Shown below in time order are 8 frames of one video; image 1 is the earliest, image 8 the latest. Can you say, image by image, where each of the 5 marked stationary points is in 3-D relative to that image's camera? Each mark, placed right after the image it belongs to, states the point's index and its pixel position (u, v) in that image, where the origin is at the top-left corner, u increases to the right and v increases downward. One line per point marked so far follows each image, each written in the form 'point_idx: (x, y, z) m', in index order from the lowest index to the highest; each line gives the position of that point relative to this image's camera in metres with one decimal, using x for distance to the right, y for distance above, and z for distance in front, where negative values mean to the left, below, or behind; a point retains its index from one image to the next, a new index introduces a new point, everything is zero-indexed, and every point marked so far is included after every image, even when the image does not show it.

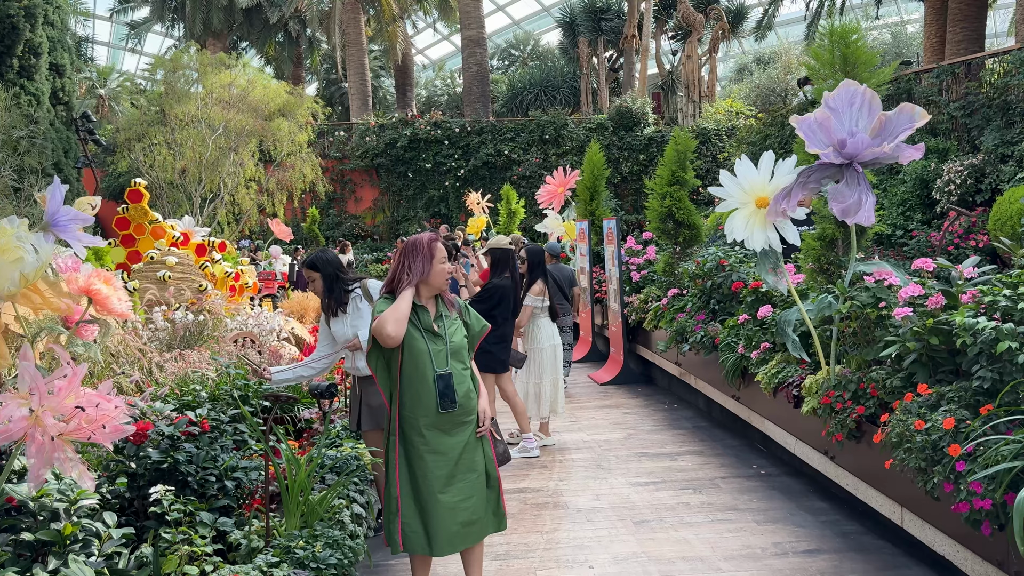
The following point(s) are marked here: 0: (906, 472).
0: (+1.5, -0.7, +3.1) m
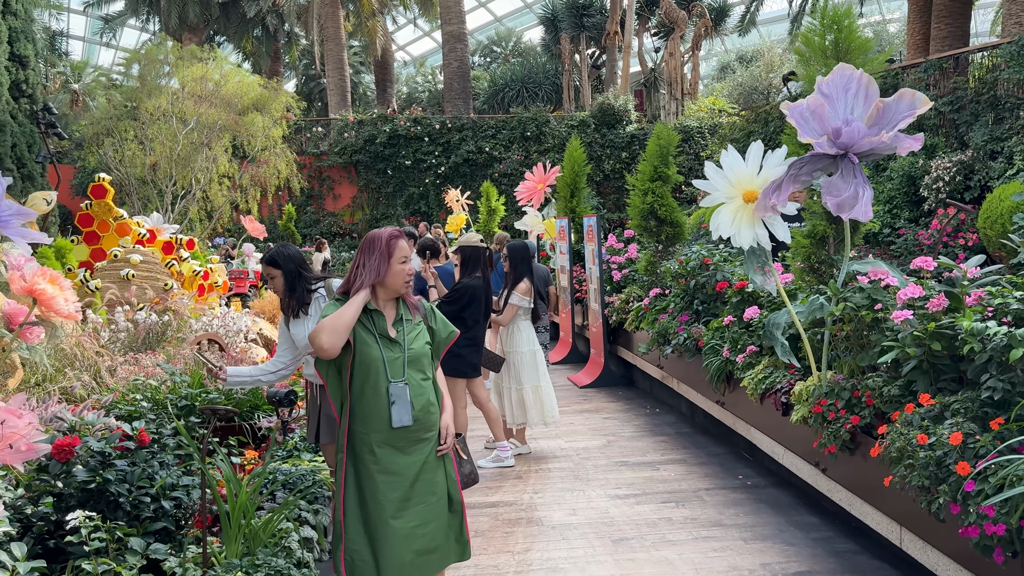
0: (+1.4, -0.7, +2.9) m
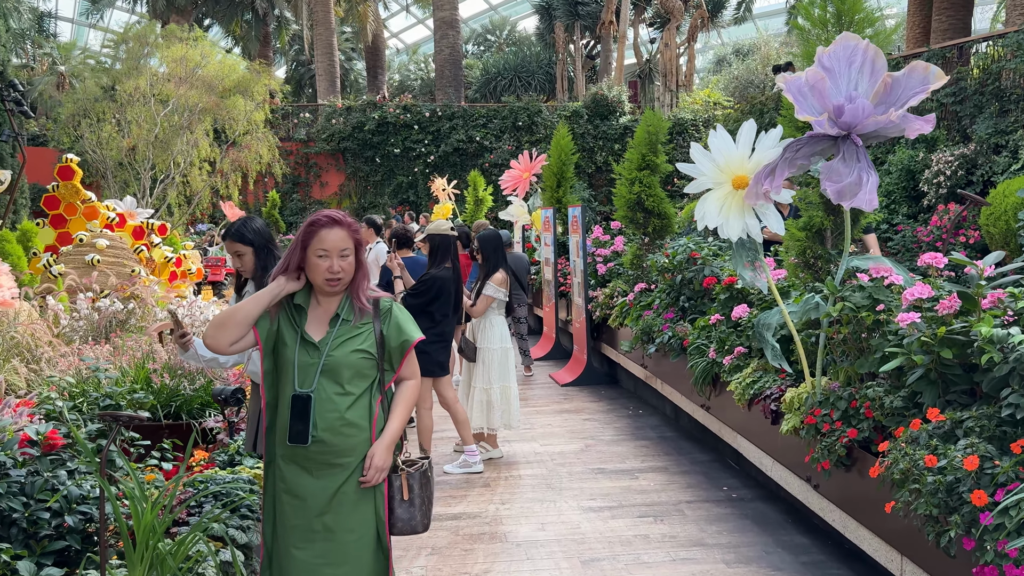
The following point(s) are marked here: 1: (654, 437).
0: (+1.2, -0.7, +2.5) m
1: (+1.0, -1.0, +5.4) m
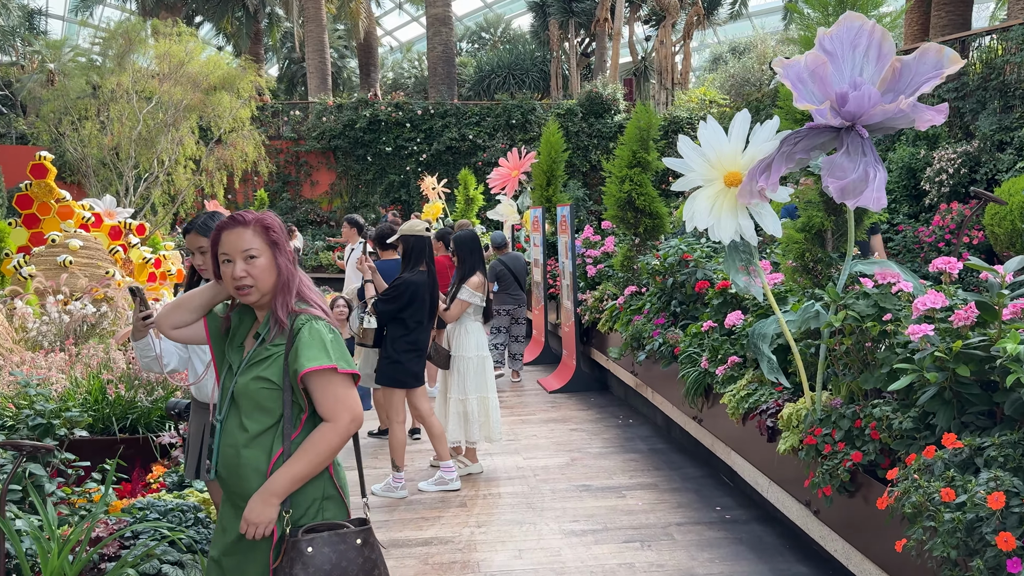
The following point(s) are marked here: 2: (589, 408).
0: (+1.1, -0.7, +2.2) m
1: (+0.8, -1.0, +5.1) m
2: (+0.6, -0.9, +6.3) m
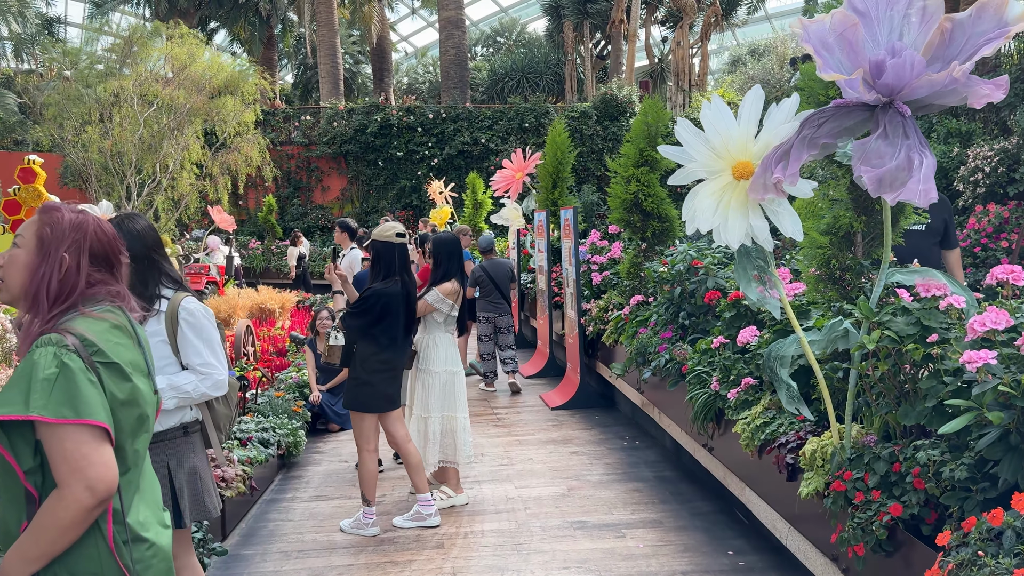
0: (+1.0, -0.8, +1.7) m
1: (+0.8, -1.1, +4.6) m
2: (+0.6, -1.0, +5.8) m
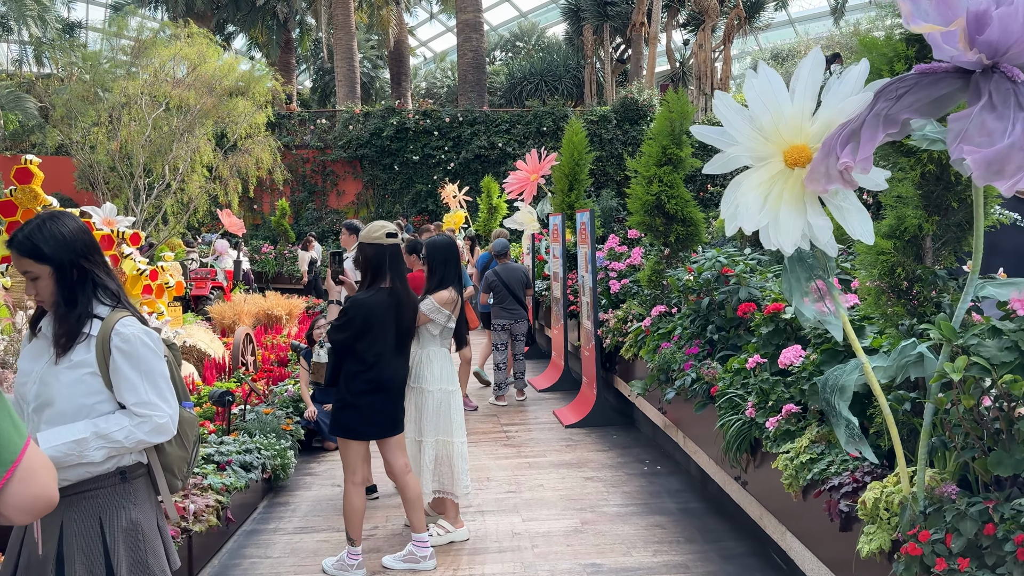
0: (+1.0, -0.8, +1.2) m
1: (+0.8, -1.1, +4.1) m
2: (+0.7, -1.1, +5.4) m
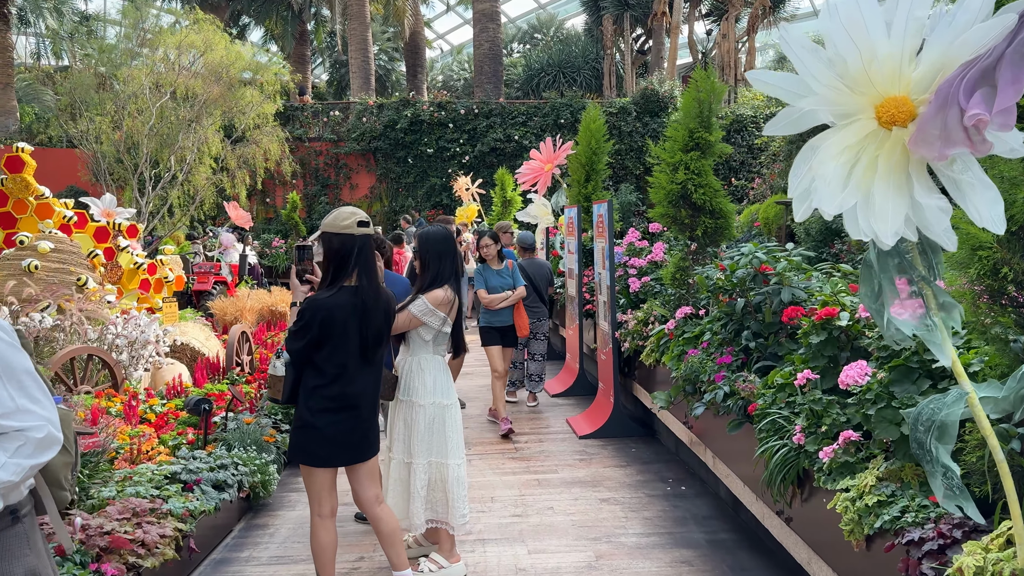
0: (+1.0, -0.8, +0.7) m
1: (+0.8, -1.1, +3.6) m
2: (+0.7, -1.1, +4.8) m
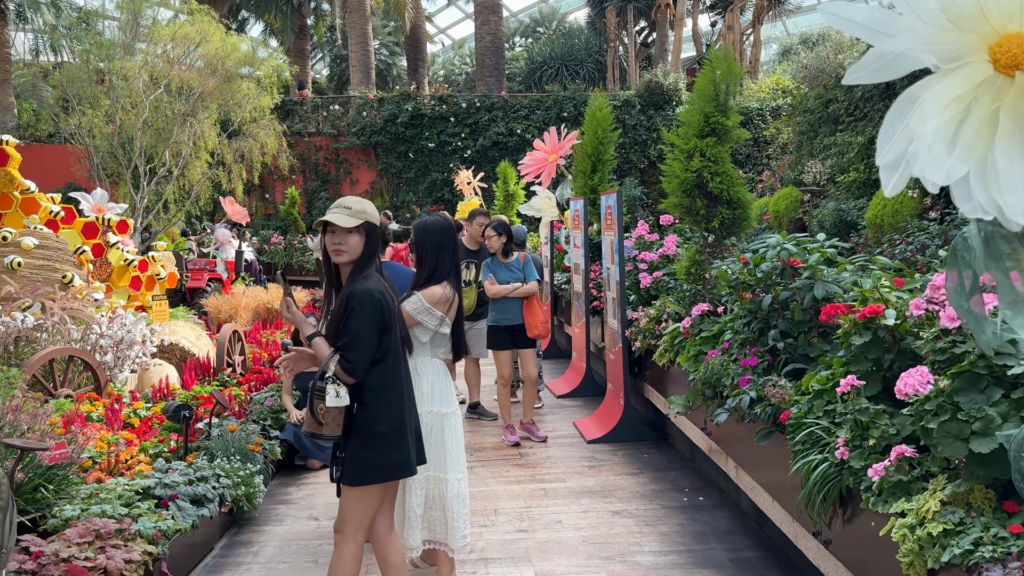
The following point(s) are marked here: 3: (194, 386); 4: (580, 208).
0: (+1.0, -0.8, +0.4) m
1: (+0.9, -1.1, +3.3) m
2: (+0.7, -1.0, +4.5) m
3: (-2.4, -0.8, +6.1) m
4: (+0.5, +0.6, +6.2) m
